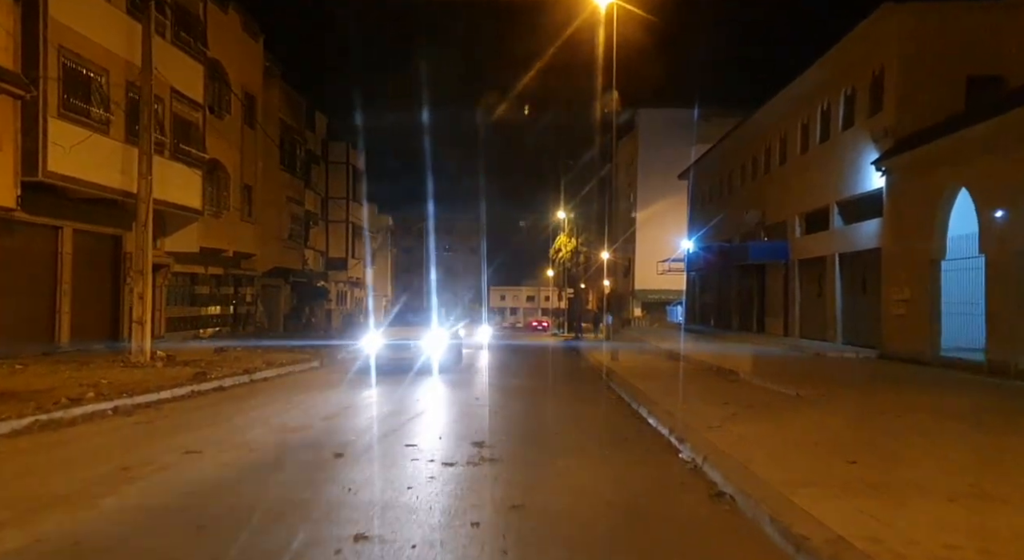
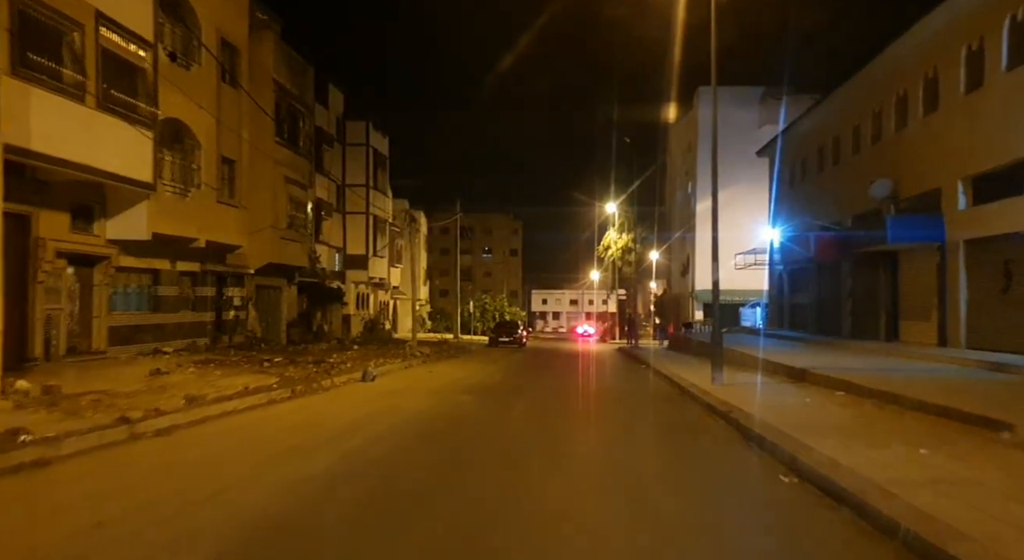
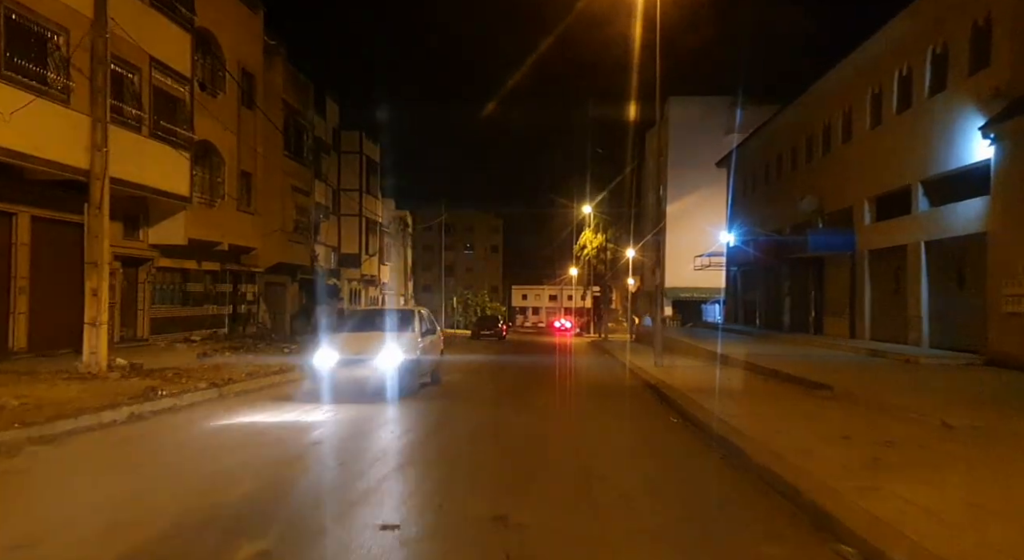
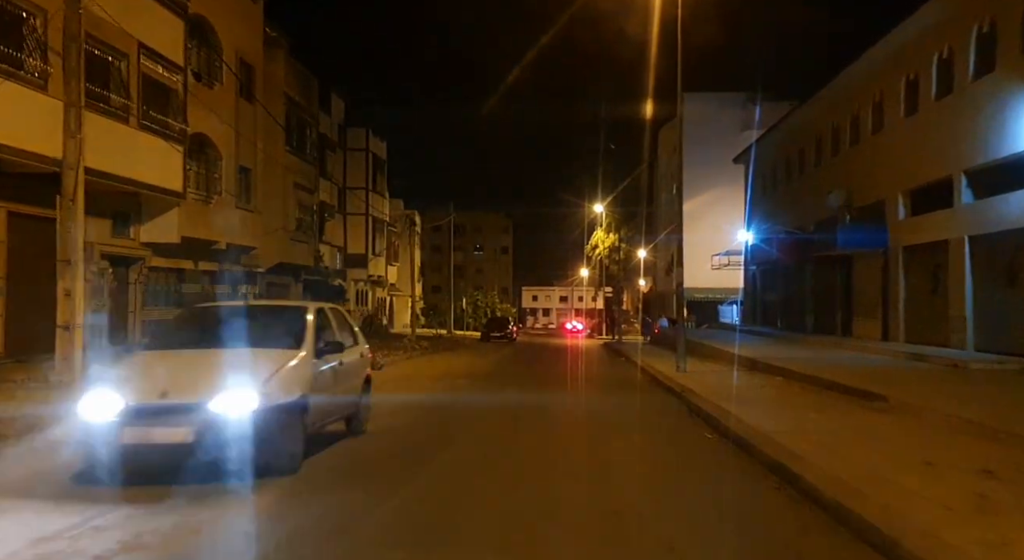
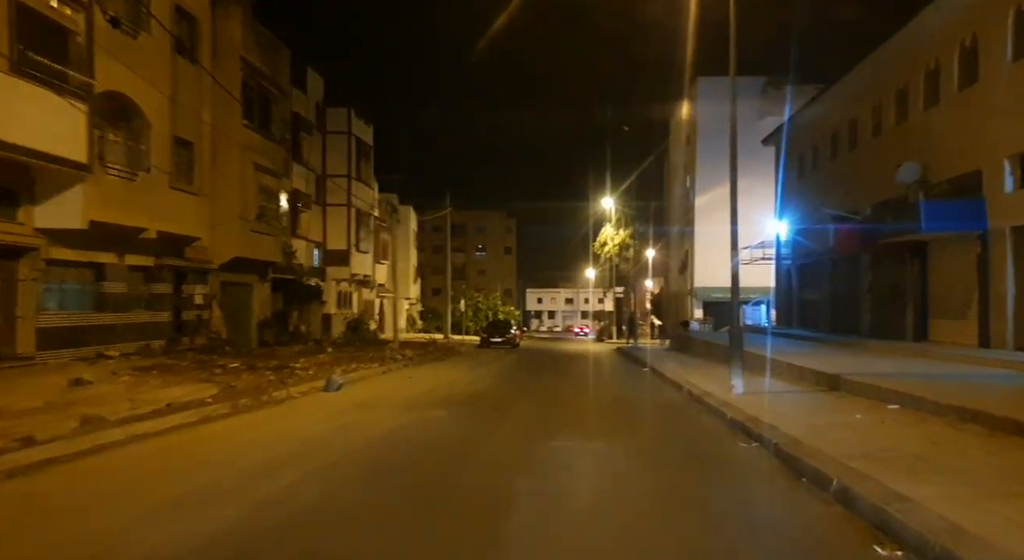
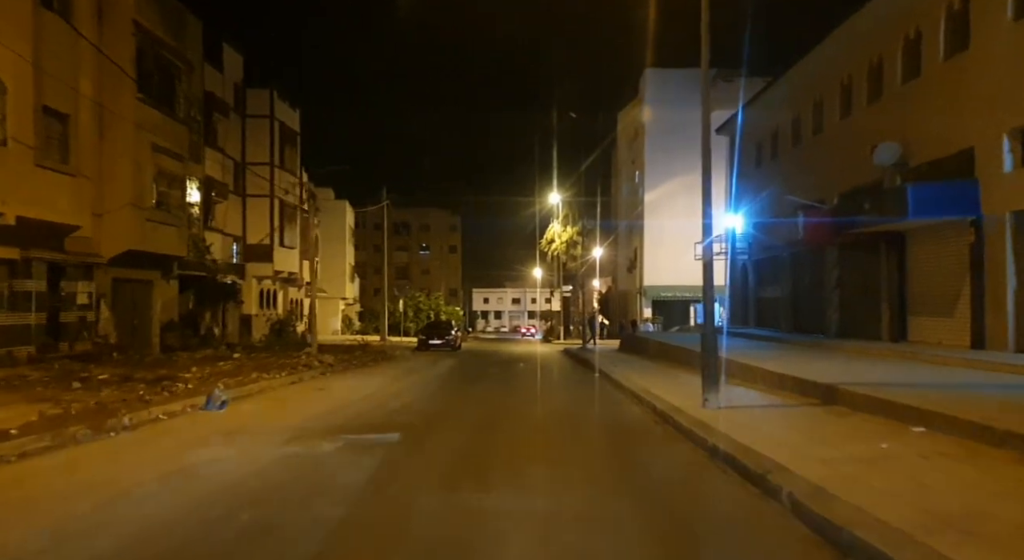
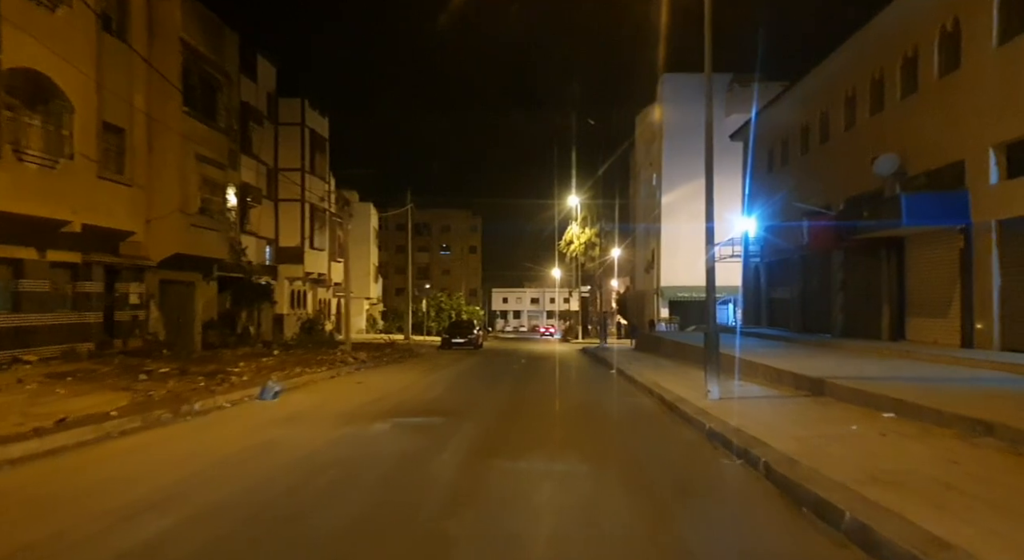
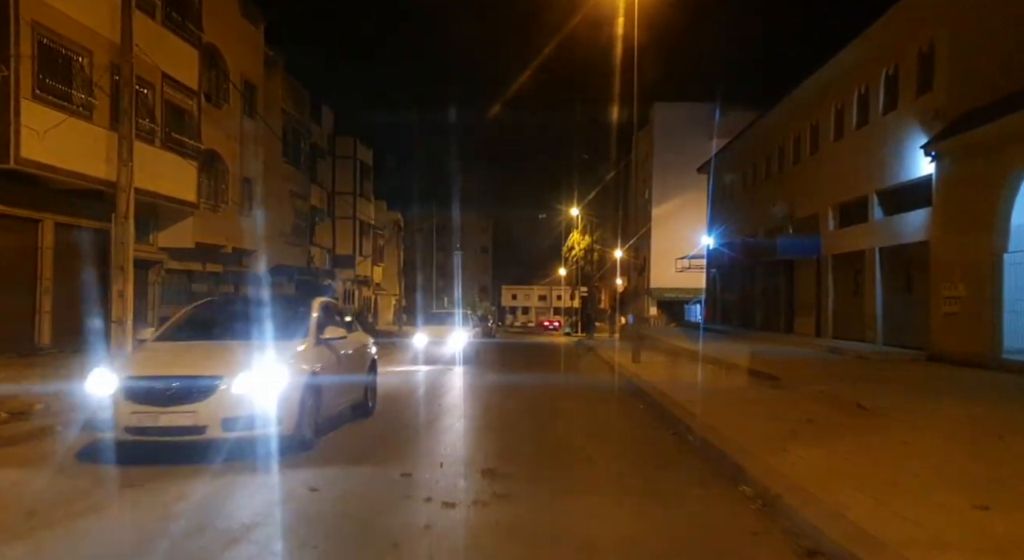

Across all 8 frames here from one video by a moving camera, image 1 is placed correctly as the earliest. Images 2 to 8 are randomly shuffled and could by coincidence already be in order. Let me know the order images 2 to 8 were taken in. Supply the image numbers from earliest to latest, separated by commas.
8, 3, 4, 2, 5, 7, 6
